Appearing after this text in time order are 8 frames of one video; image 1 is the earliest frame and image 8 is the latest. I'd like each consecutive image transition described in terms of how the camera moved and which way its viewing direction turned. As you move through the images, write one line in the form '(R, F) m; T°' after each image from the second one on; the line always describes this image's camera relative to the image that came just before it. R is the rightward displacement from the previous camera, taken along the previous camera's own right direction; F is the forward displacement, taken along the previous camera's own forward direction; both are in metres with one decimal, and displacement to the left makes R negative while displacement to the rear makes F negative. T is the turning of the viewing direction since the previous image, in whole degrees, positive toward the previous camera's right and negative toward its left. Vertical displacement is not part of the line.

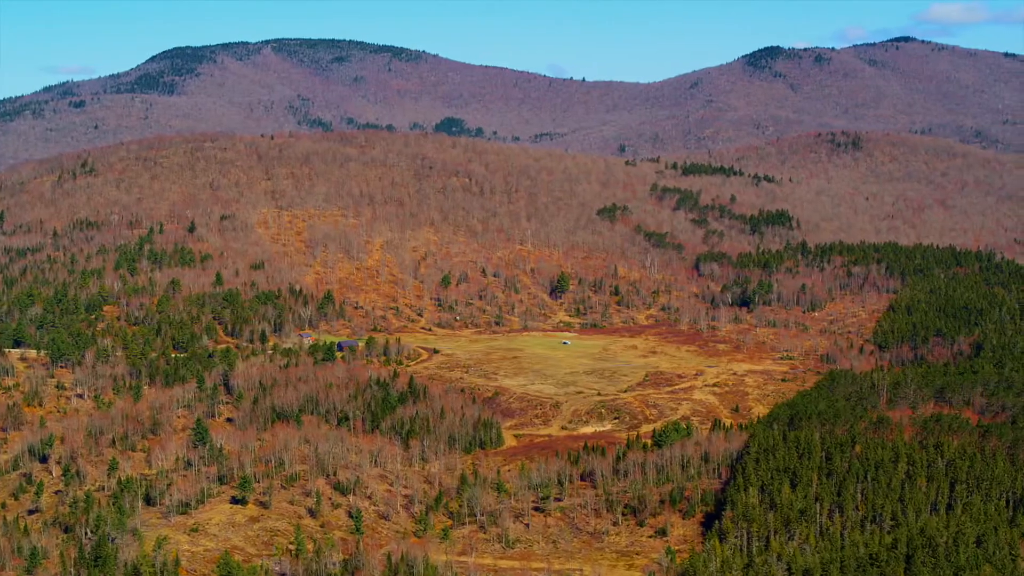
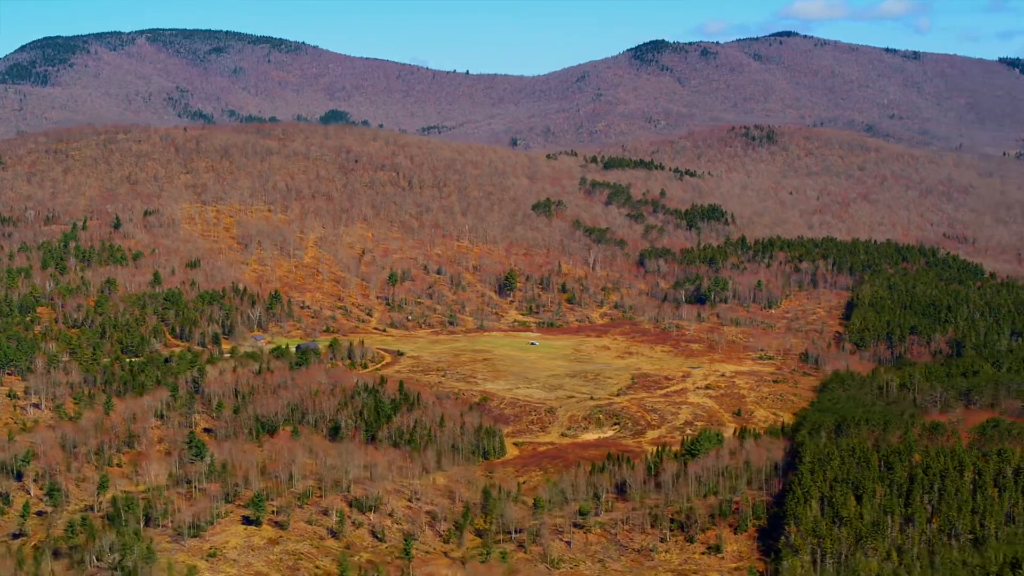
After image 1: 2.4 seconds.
(-7.1, +5.0) m; +5°
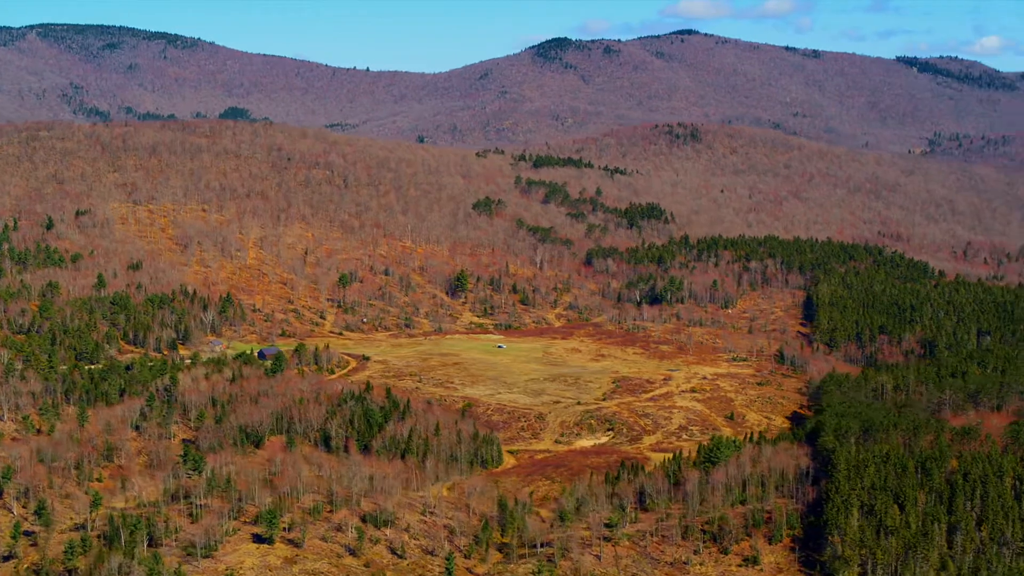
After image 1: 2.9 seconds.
(-5.4, +3.0) m; +4°
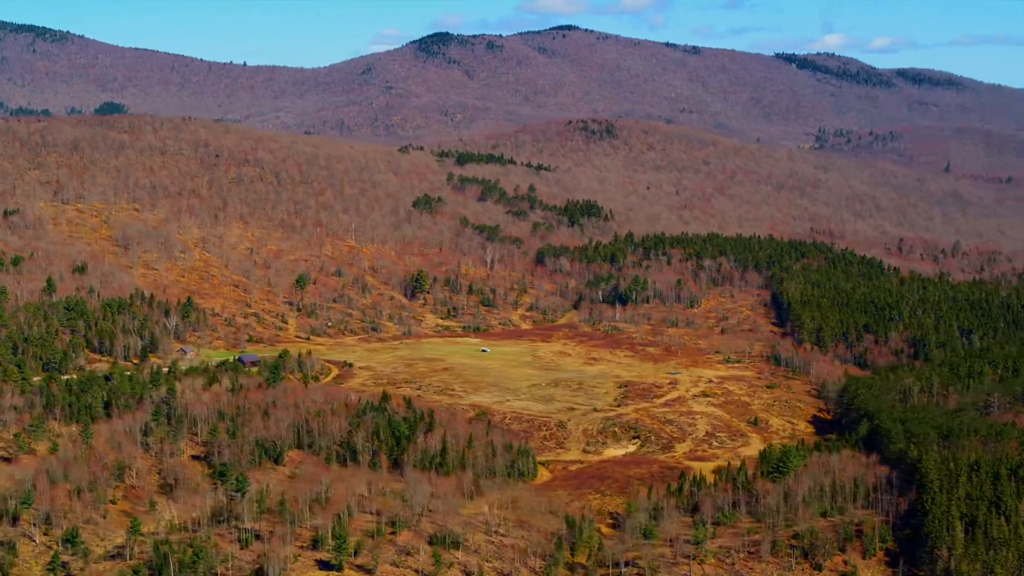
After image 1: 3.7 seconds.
(-8.1, +4.3) m; +5°
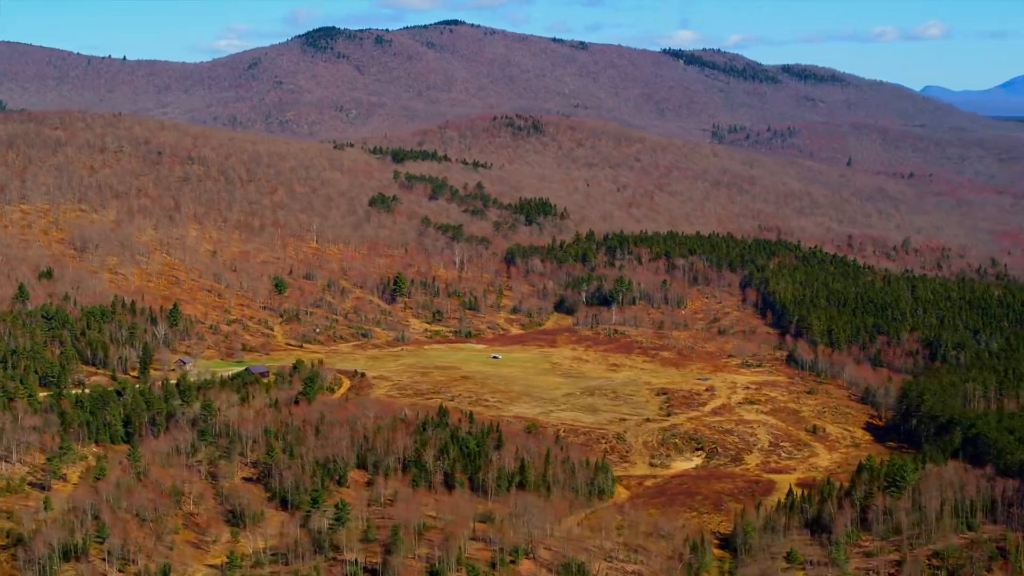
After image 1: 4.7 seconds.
(-9.3, +4.8) m; +5°
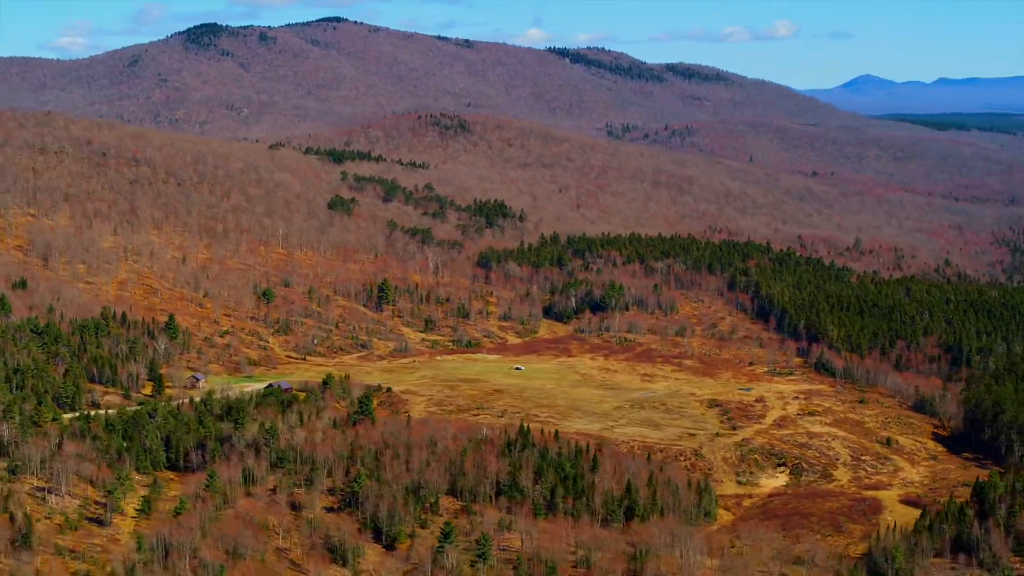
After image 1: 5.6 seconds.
(-9.6, +5.0) m; +5°
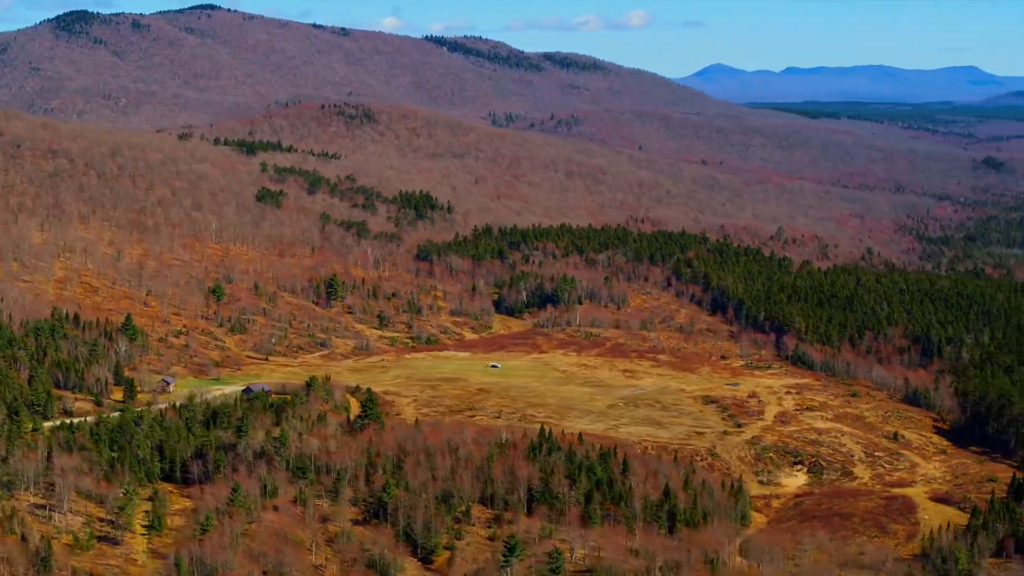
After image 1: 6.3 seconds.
(-6.4, +3.2) m; +5°
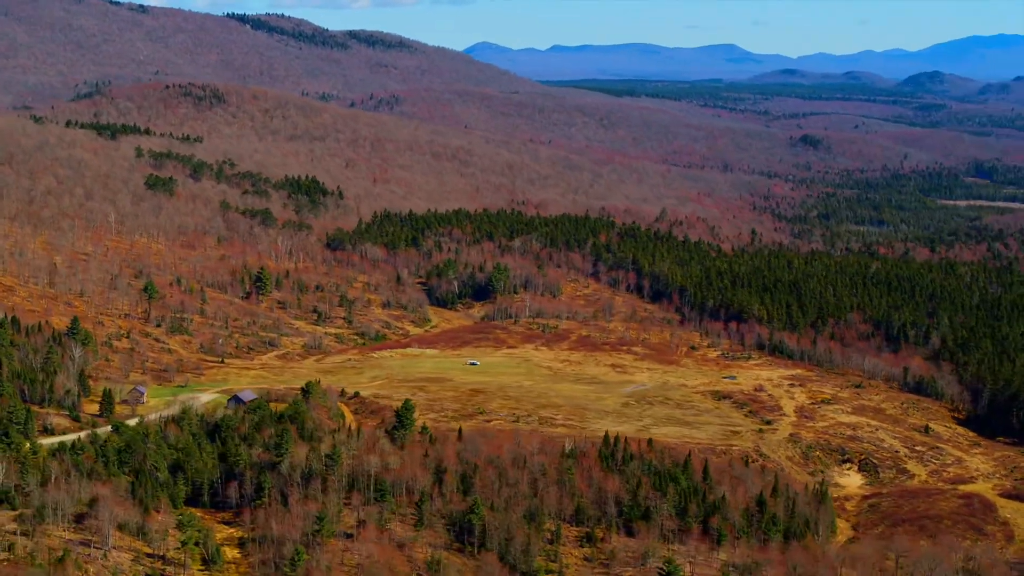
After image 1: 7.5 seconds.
(-10.5, +5.6) m; +8°
